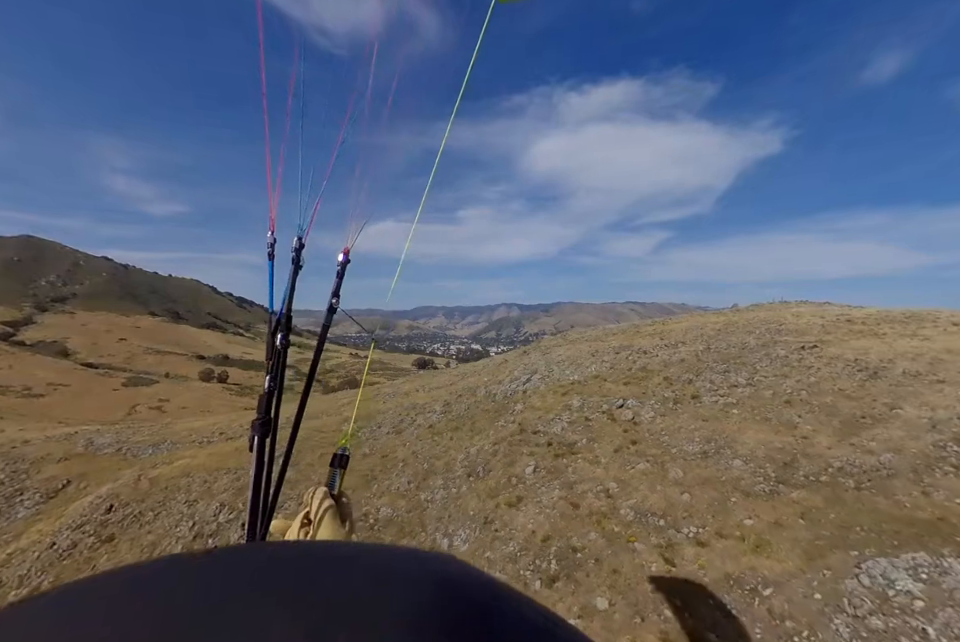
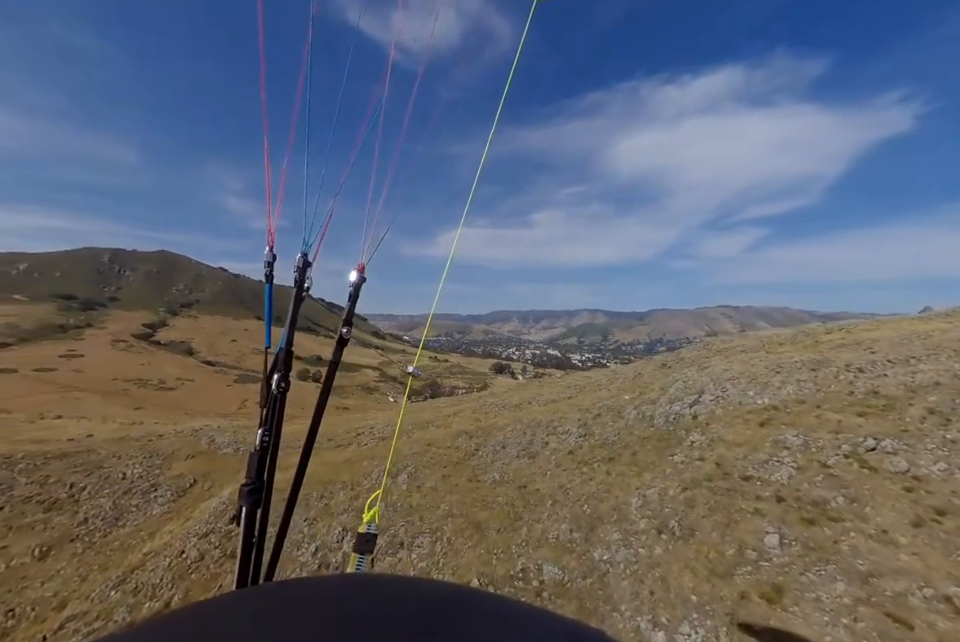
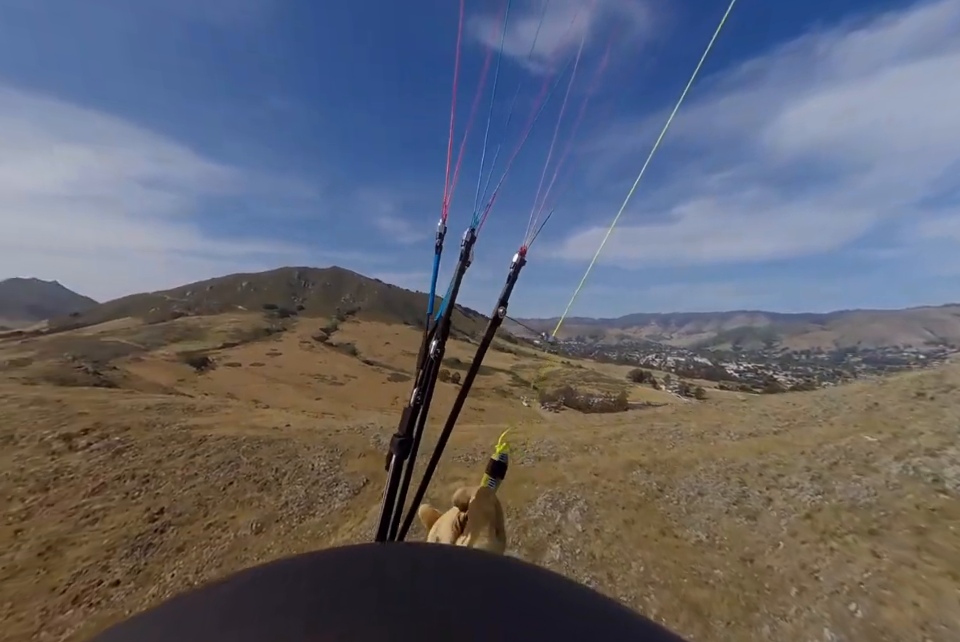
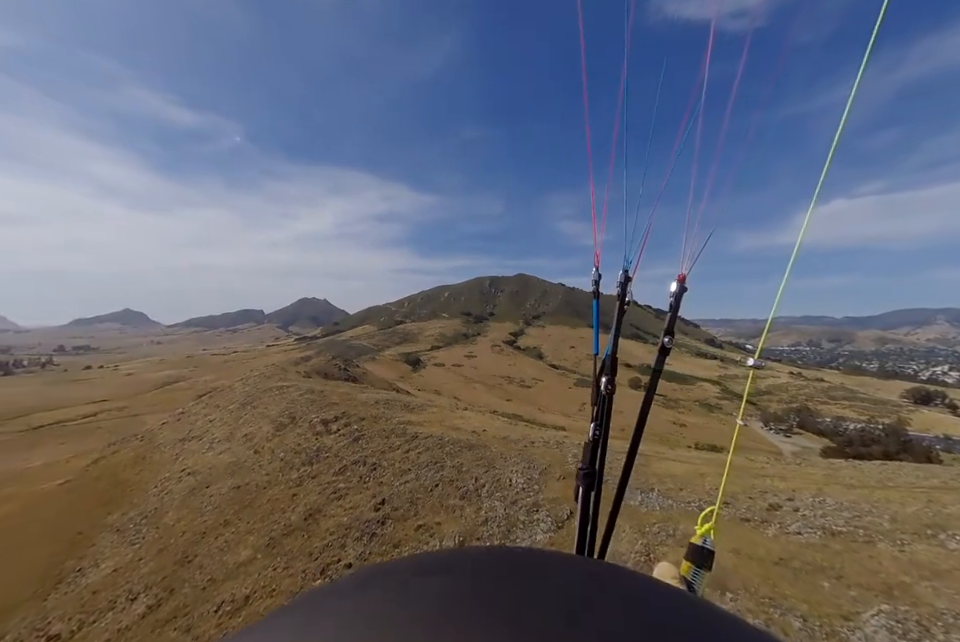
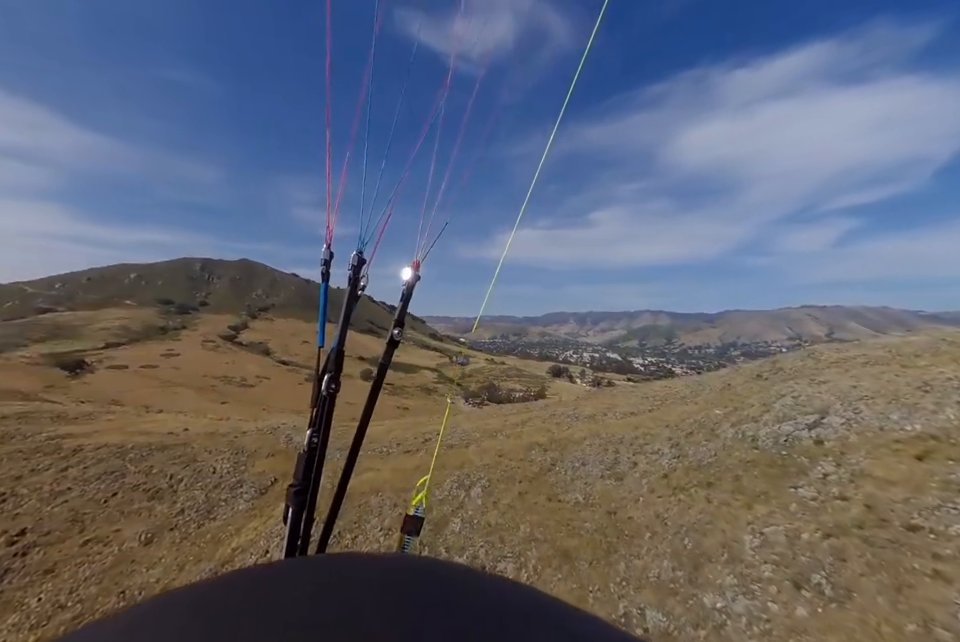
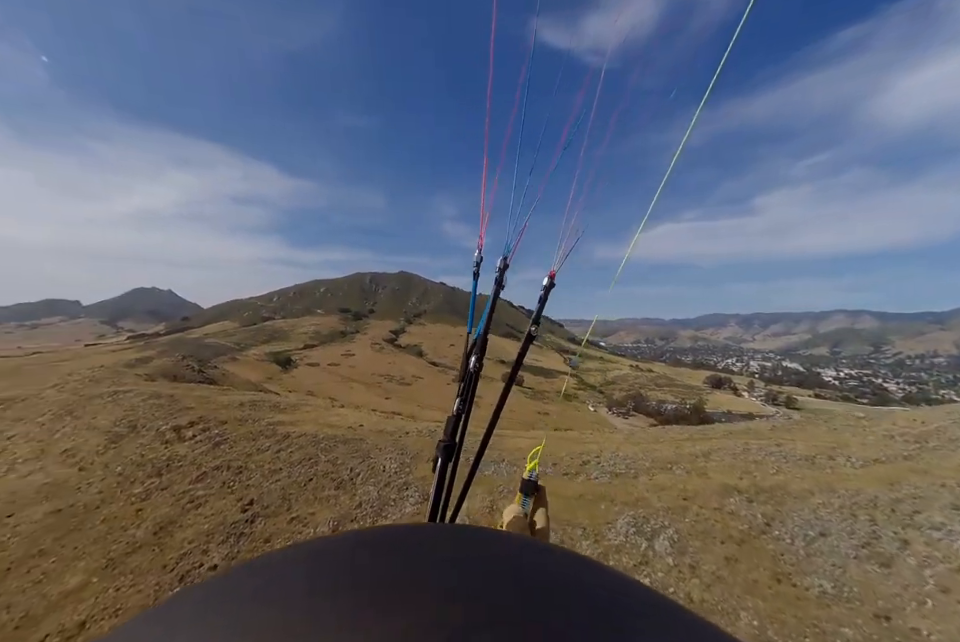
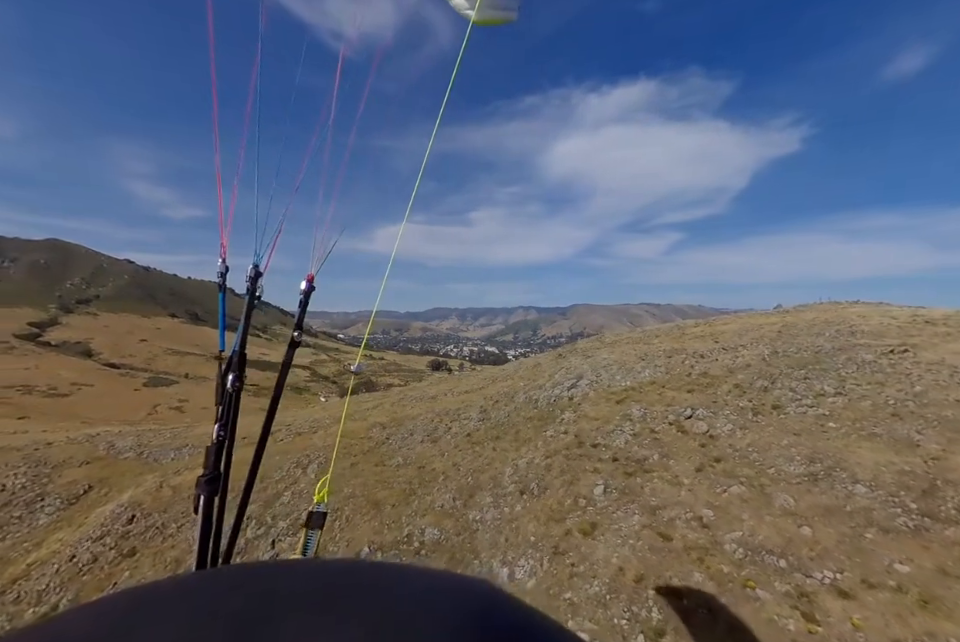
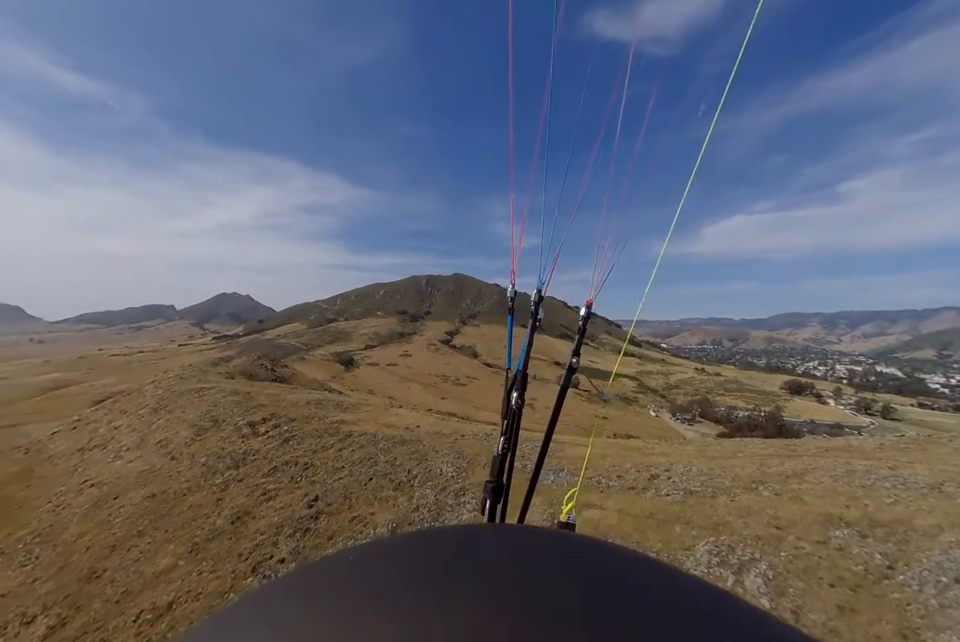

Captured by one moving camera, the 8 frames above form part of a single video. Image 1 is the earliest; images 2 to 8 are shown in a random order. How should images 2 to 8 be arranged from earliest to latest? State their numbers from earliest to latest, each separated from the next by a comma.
7, 2, 5, 3, 6, 8, 4
